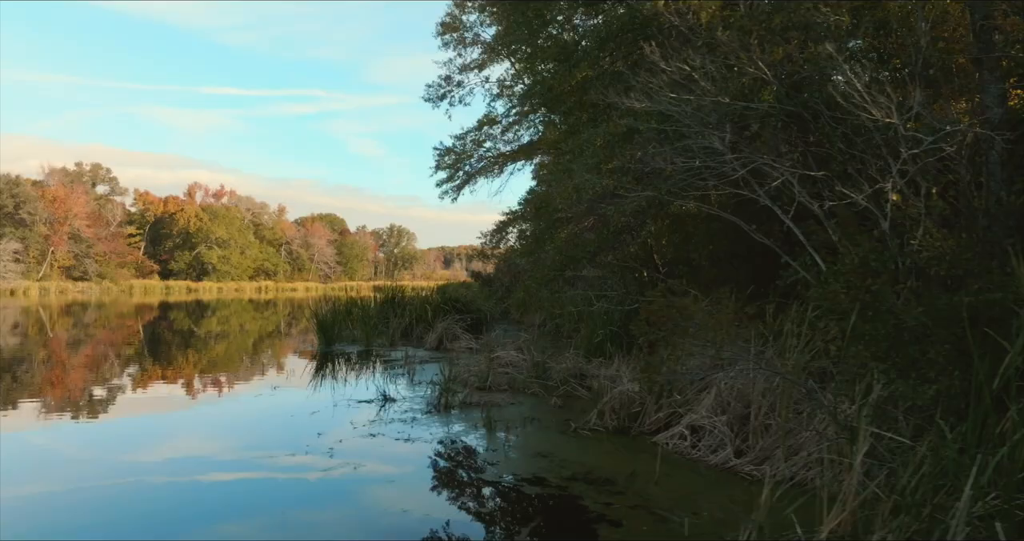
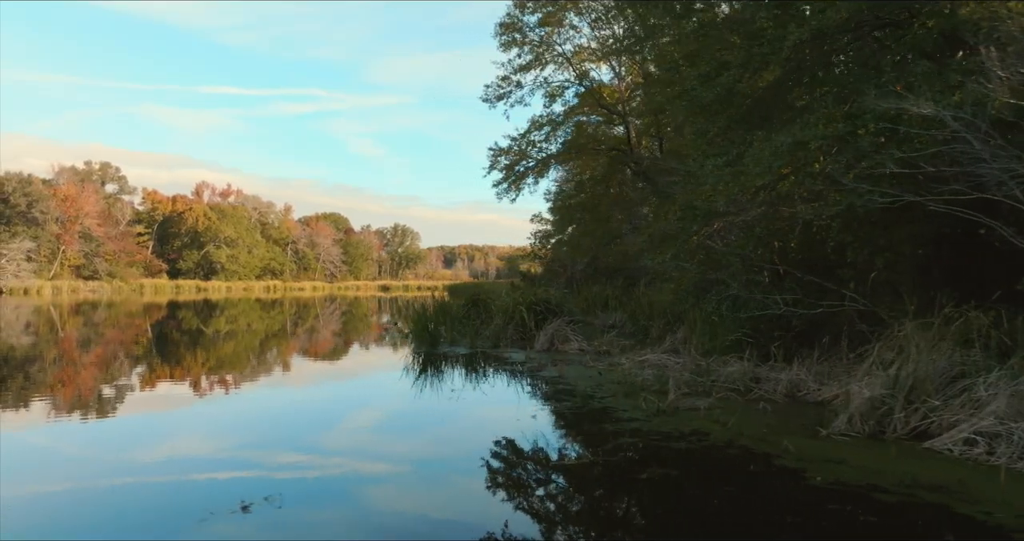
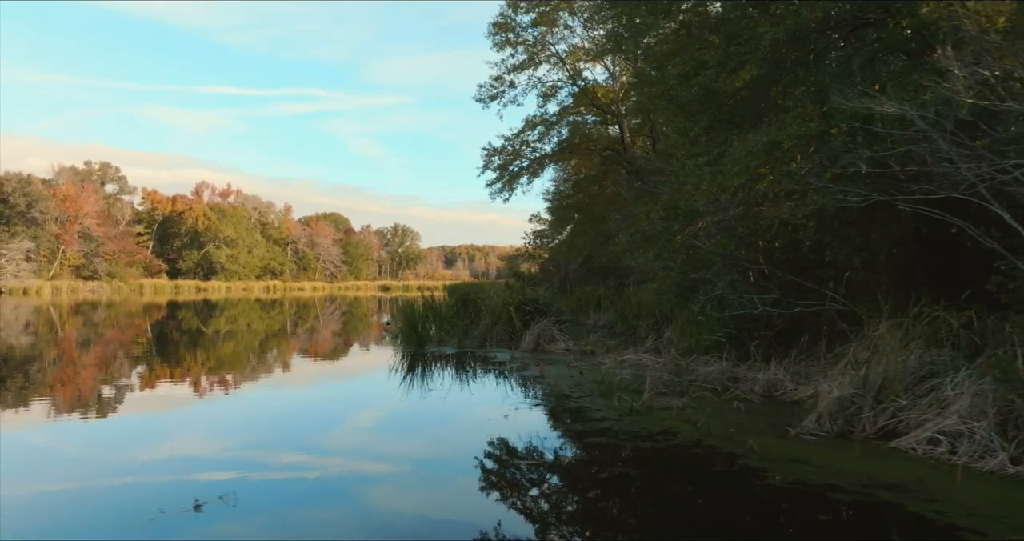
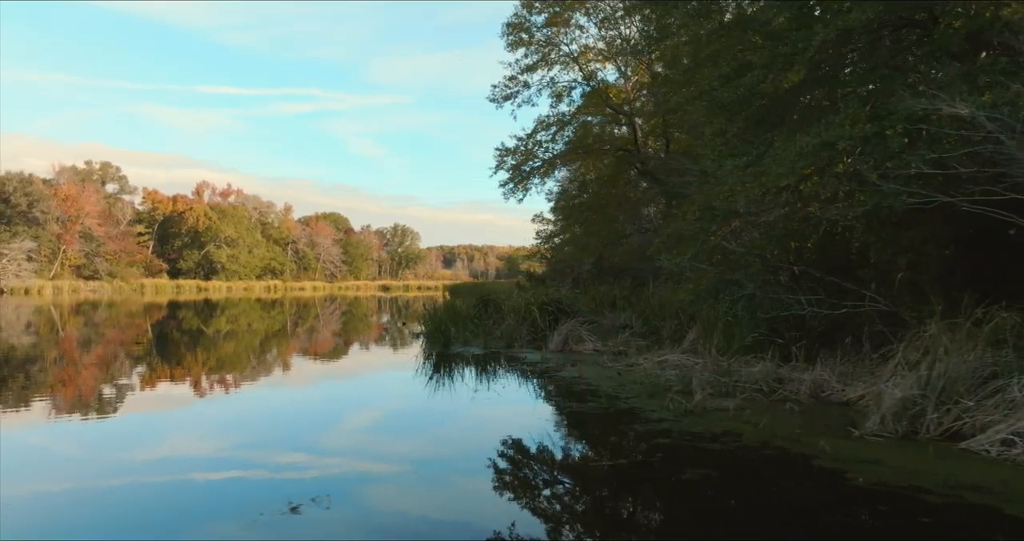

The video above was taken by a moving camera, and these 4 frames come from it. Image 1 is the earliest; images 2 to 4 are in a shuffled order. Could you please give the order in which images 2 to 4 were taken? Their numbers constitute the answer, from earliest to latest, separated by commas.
3, 2, 4
